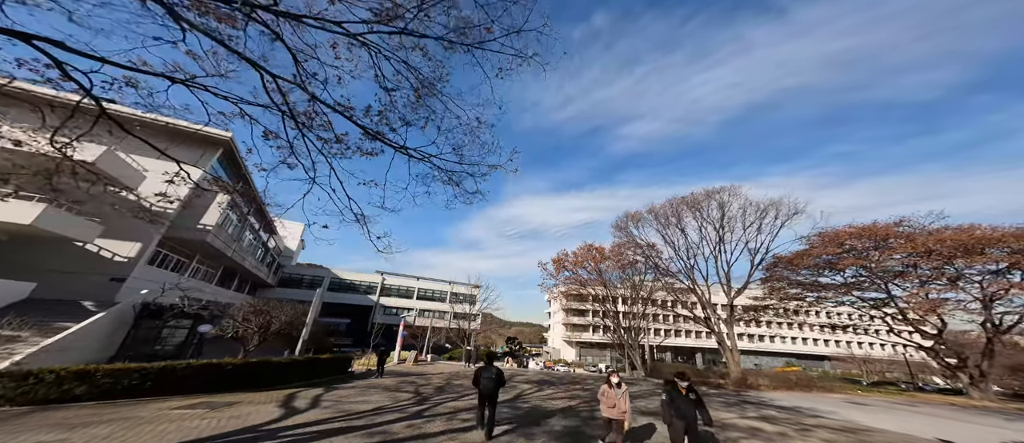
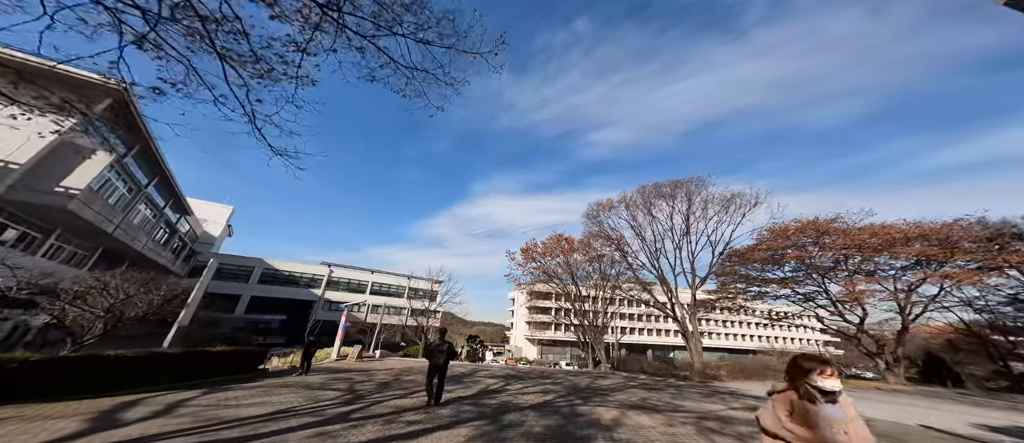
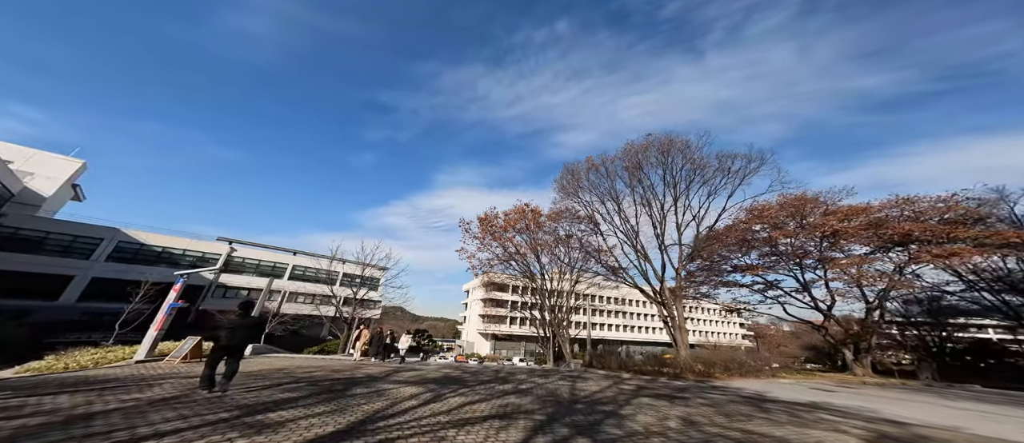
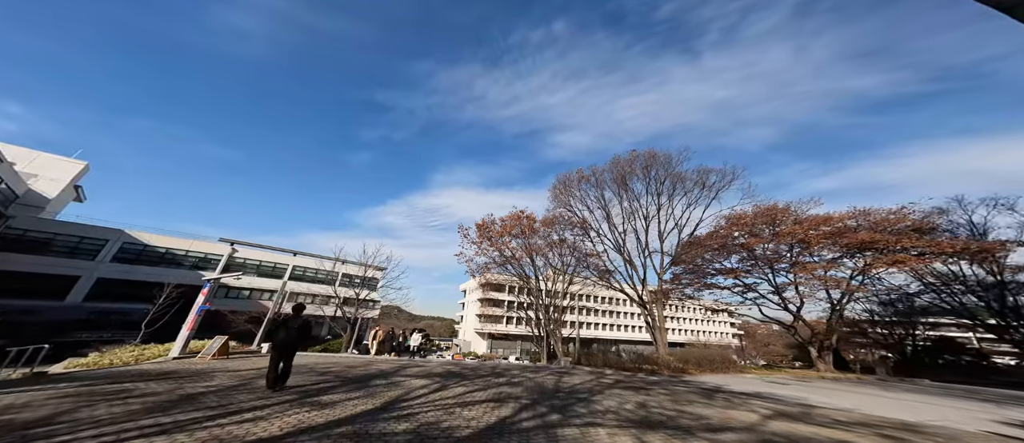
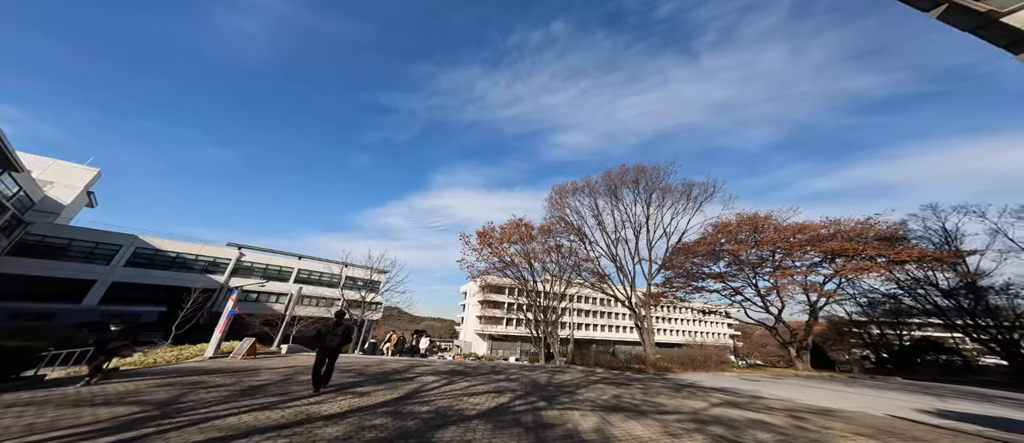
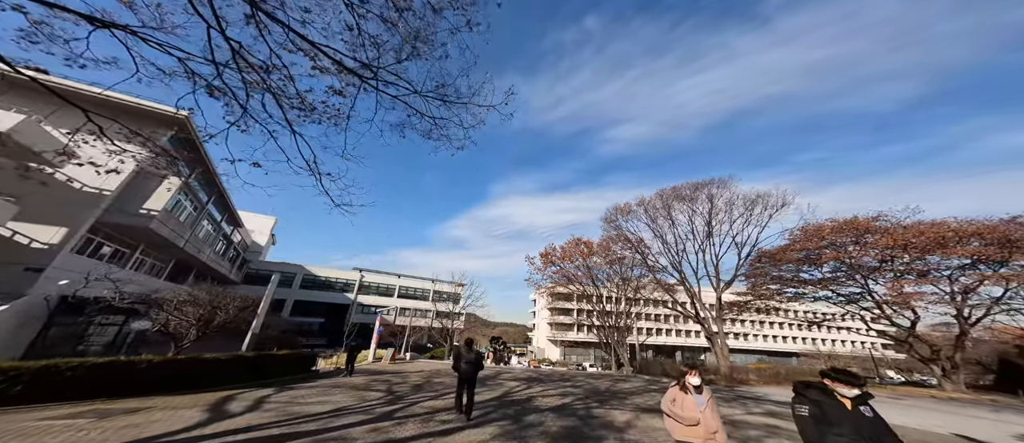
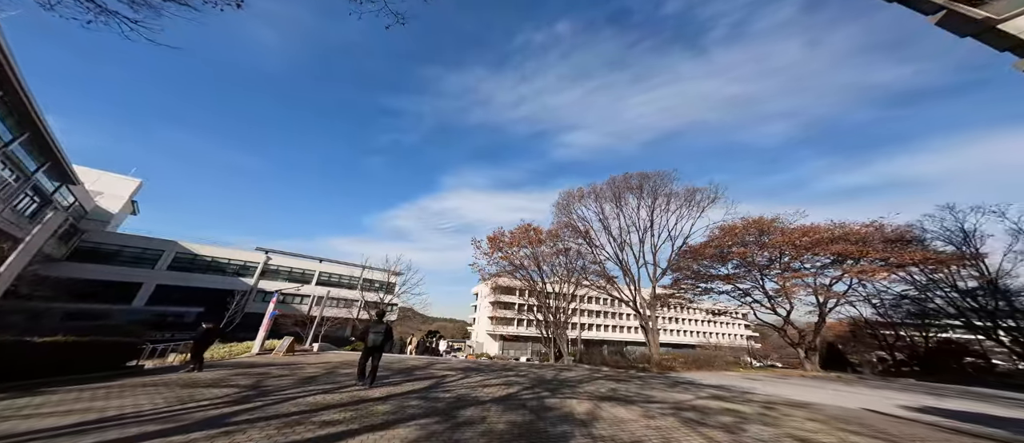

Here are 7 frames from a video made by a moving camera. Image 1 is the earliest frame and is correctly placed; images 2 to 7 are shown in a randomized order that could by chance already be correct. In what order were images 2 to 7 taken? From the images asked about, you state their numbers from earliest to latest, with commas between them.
6, 2, 7, 5, 4, 3
